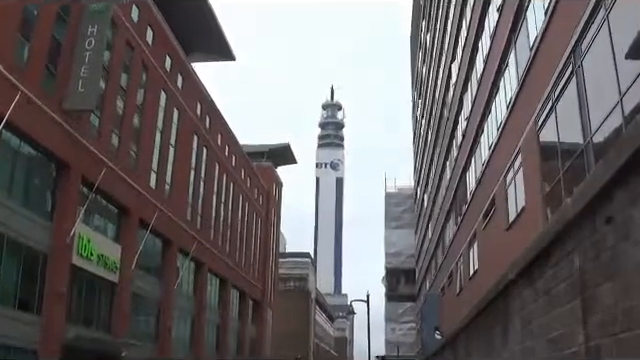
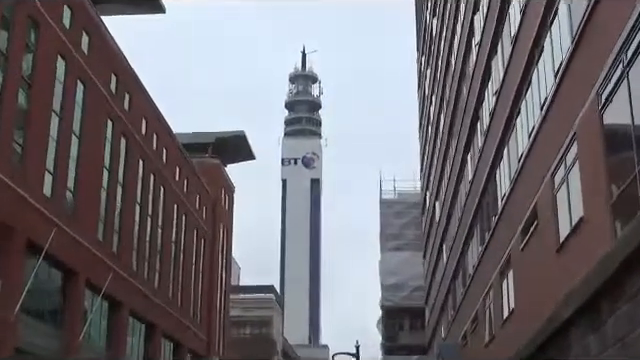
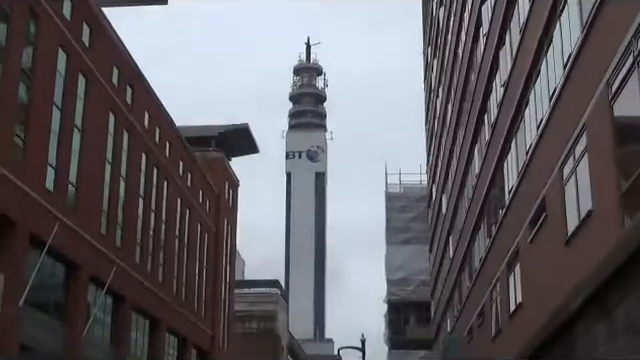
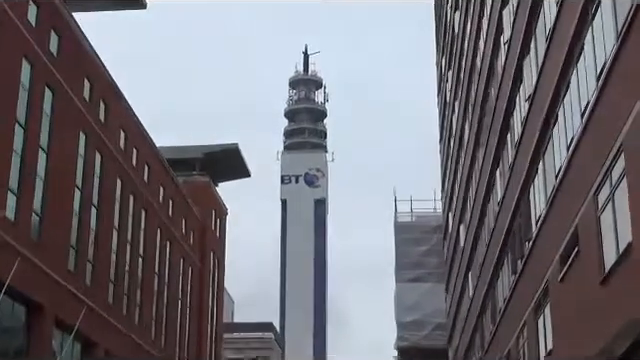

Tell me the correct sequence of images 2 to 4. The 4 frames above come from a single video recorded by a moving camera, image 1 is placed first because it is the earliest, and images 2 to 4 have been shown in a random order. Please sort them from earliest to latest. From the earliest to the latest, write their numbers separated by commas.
2, 4, 3
